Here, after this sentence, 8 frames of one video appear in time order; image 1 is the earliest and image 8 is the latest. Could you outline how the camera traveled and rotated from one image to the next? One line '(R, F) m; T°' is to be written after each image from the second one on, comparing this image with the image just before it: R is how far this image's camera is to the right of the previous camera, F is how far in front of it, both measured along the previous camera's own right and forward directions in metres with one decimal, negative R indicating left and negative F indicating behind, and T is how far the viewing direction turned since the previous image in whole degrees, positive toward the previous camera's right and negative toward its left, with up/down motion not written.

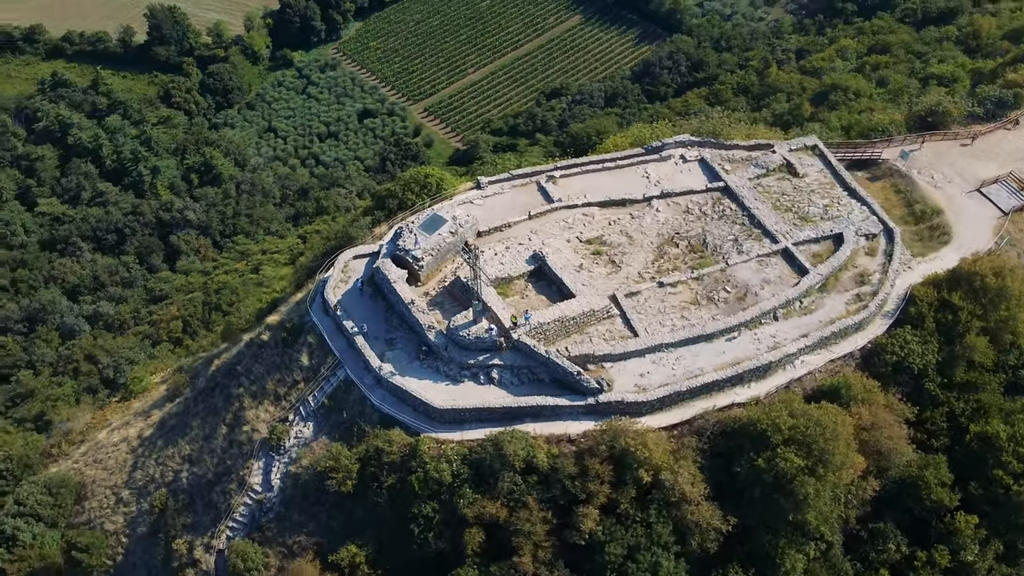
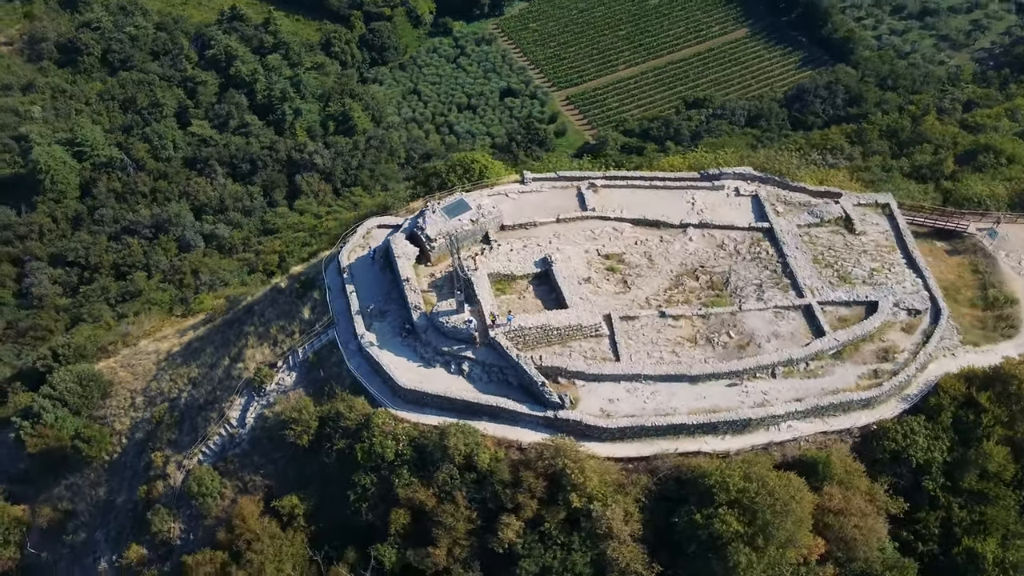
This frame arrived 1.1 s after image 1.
(+4.1, +0.4) m; -10°
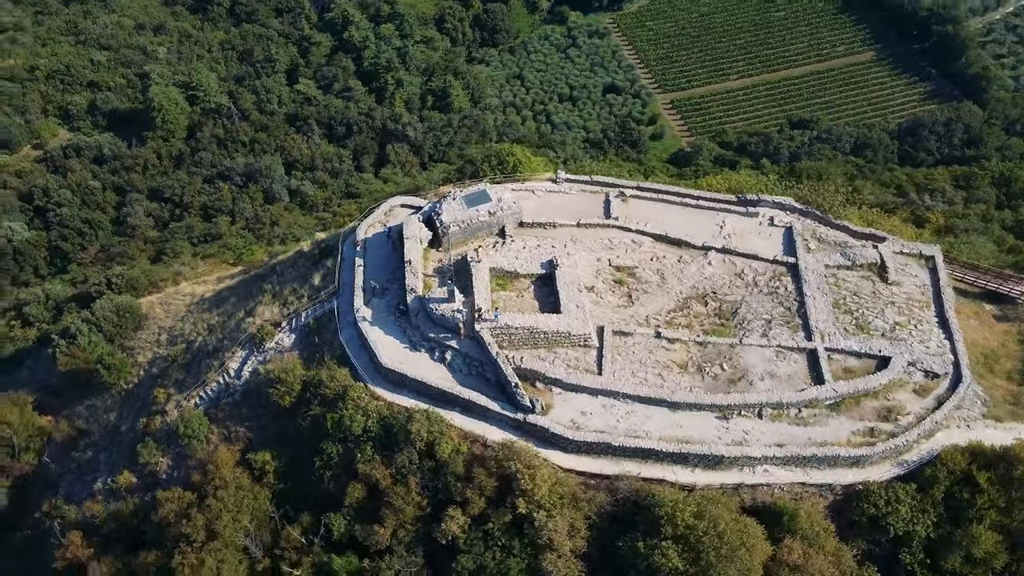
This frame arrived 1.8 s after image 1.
(+2.9, +0.2) m; -7°
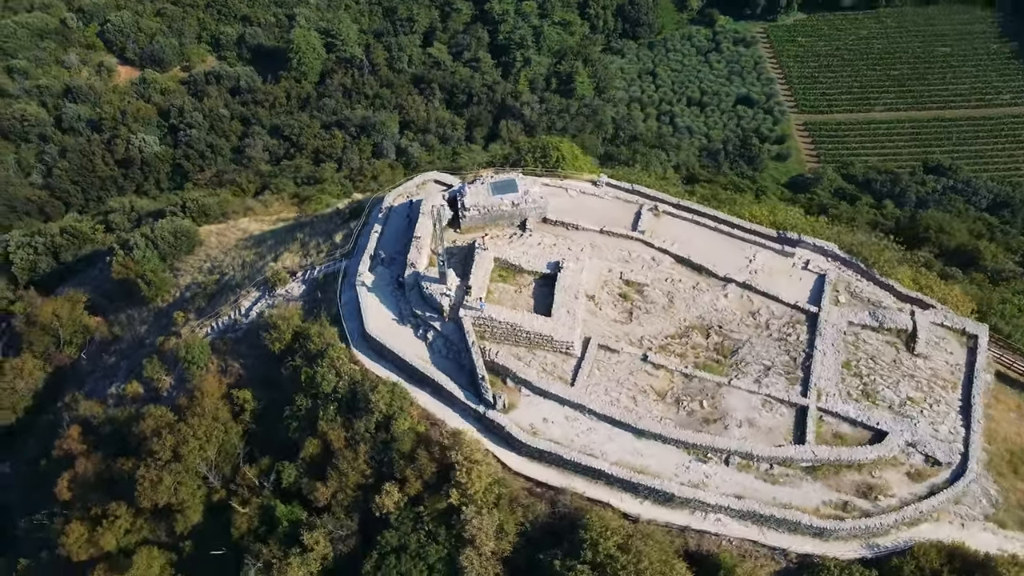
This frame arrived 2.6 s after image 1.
(+3.5, +0.4) m; -8°
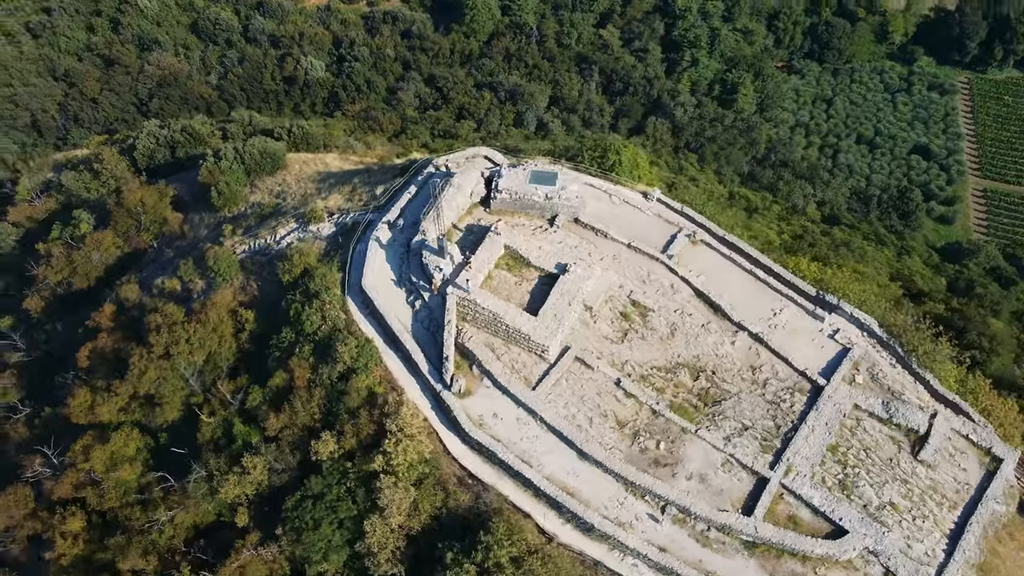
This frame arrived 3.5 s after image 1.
(+4.3, +0.7) m; -10°
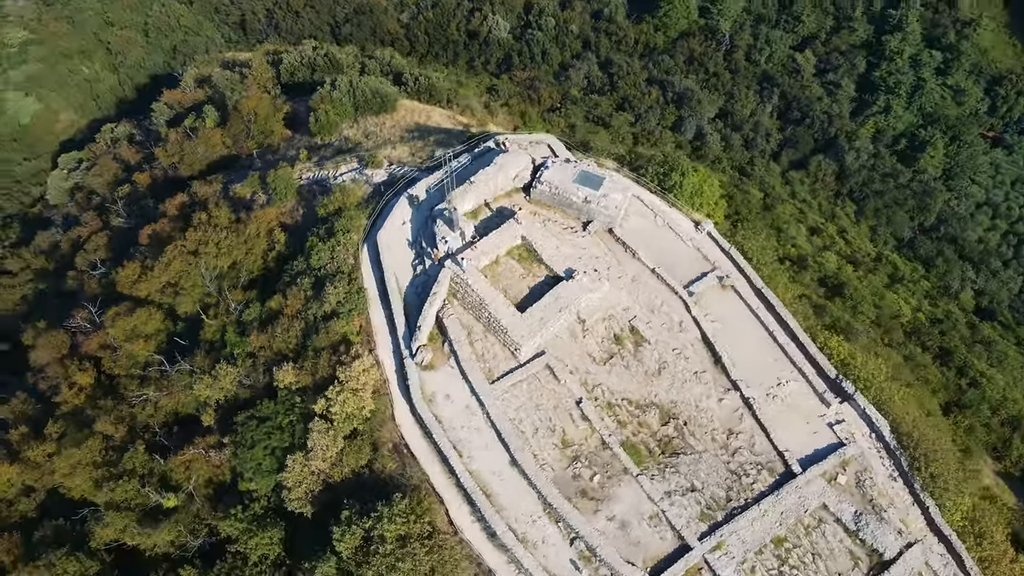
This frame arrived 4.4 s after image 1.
(+4.4, +0.8) m; -11°
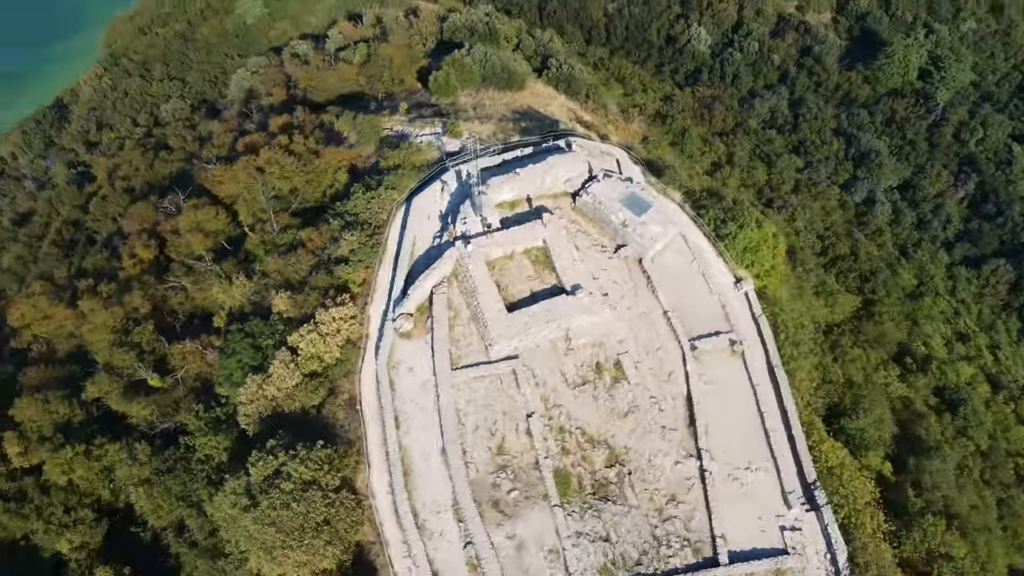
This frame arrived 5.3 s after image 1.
(+4.5, +0.7) m; -11°
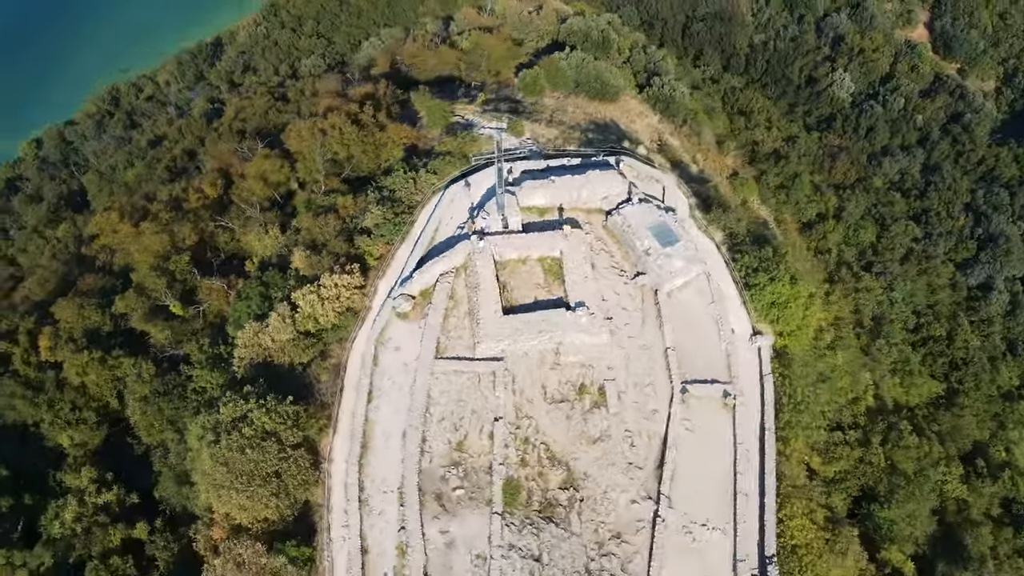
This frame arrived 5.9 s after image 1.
(+3.0, +0.3) m; -8°
